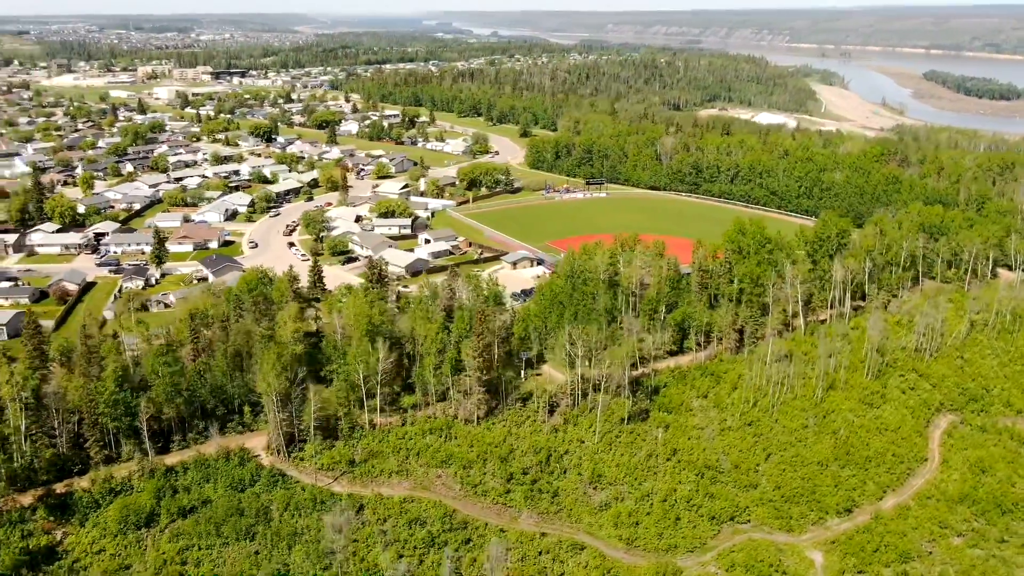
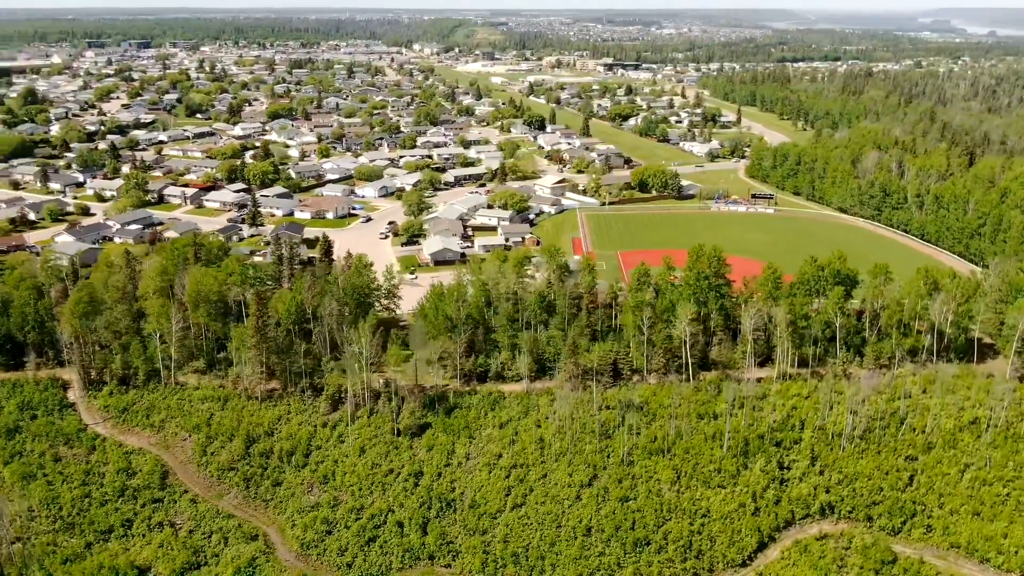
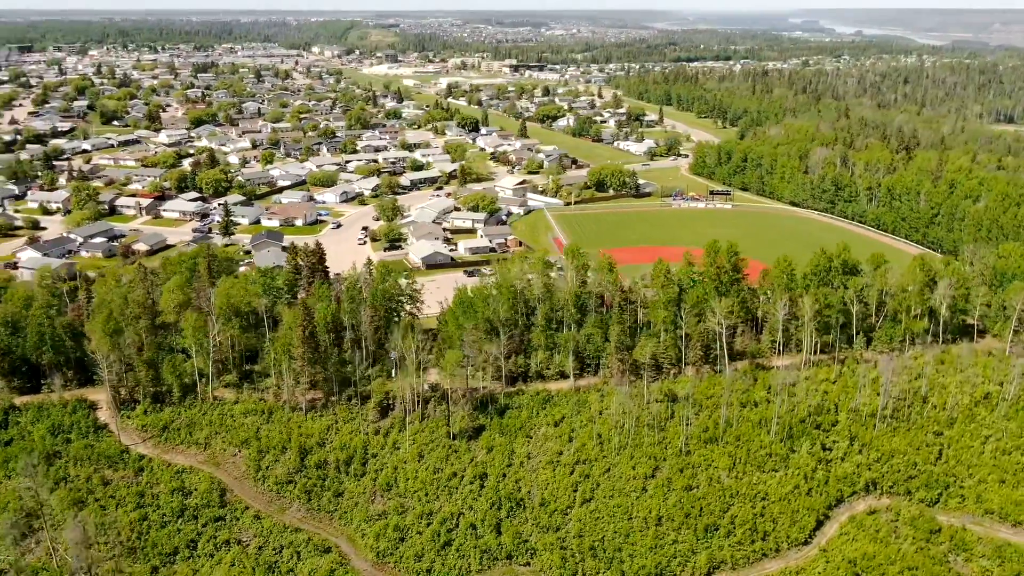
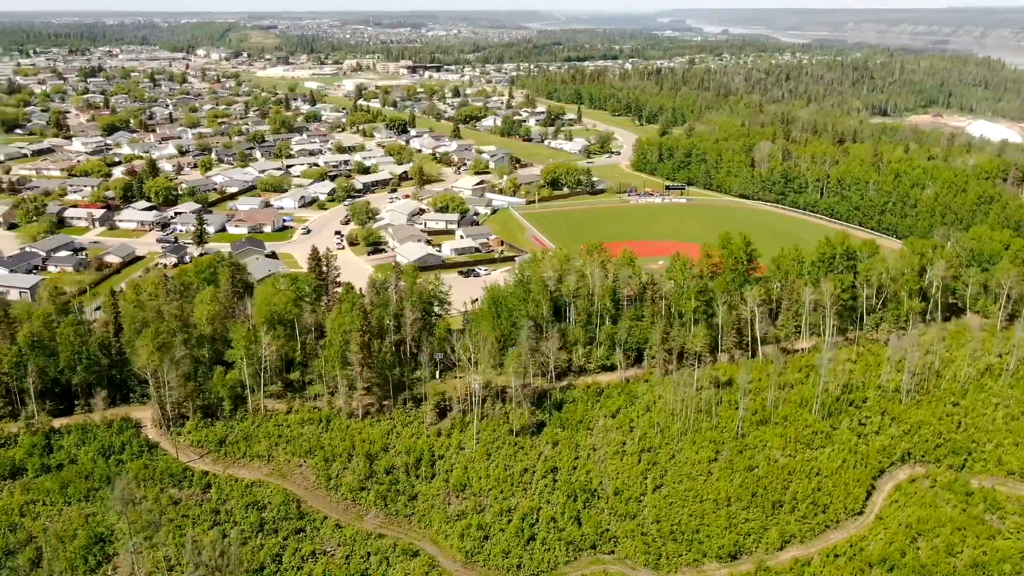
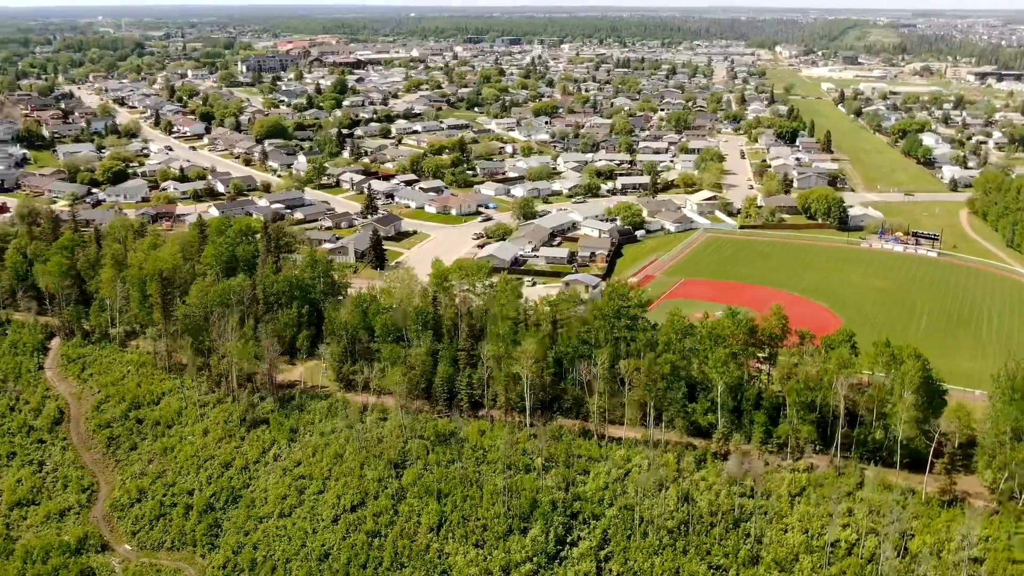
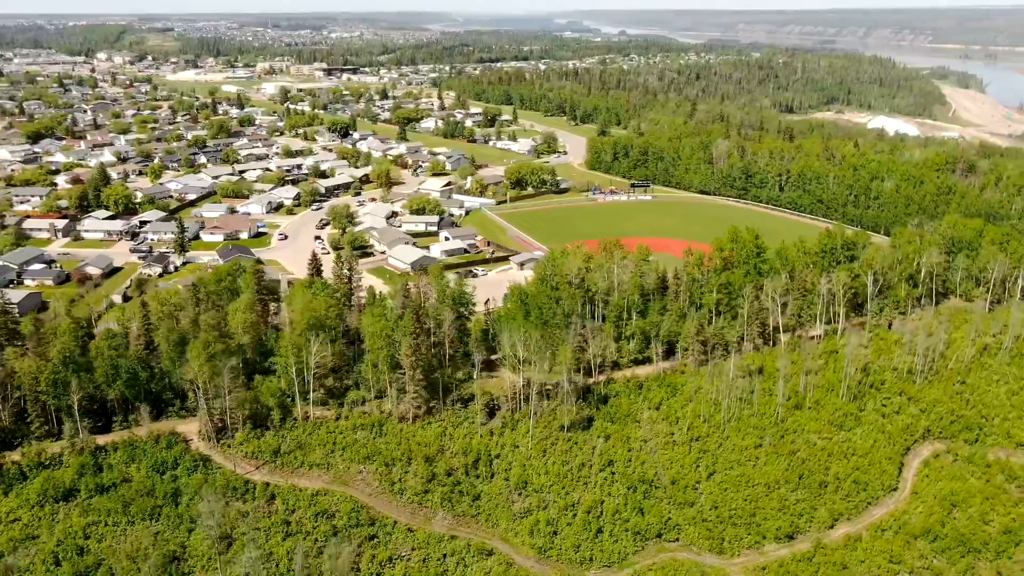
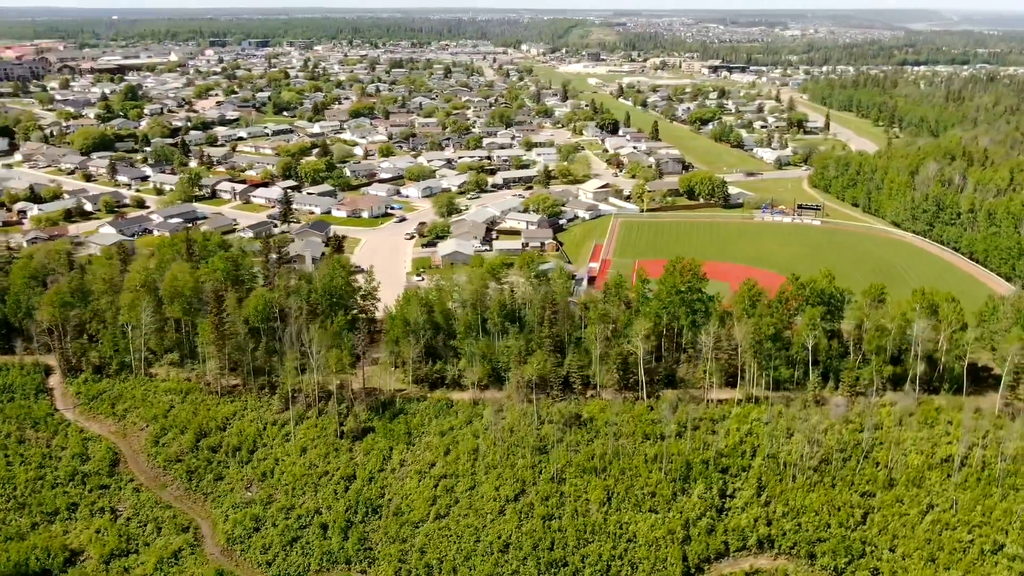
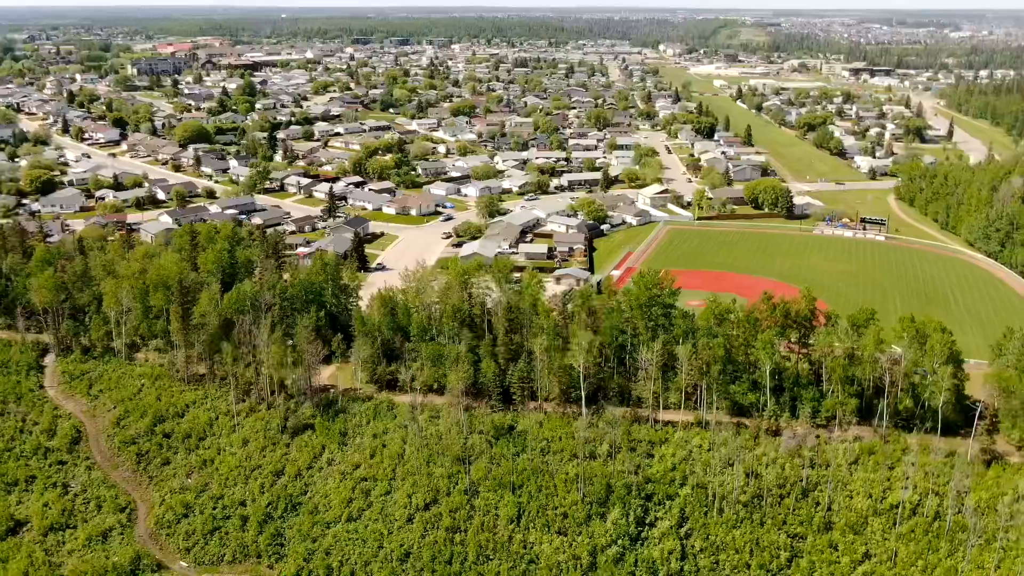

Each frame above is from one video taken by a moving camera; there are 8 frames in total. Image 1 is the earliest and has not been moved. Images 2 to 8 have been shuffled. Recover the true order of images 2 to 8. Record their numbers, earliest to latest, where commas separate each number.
6, 4, 3, 2, 7, 8, 5
